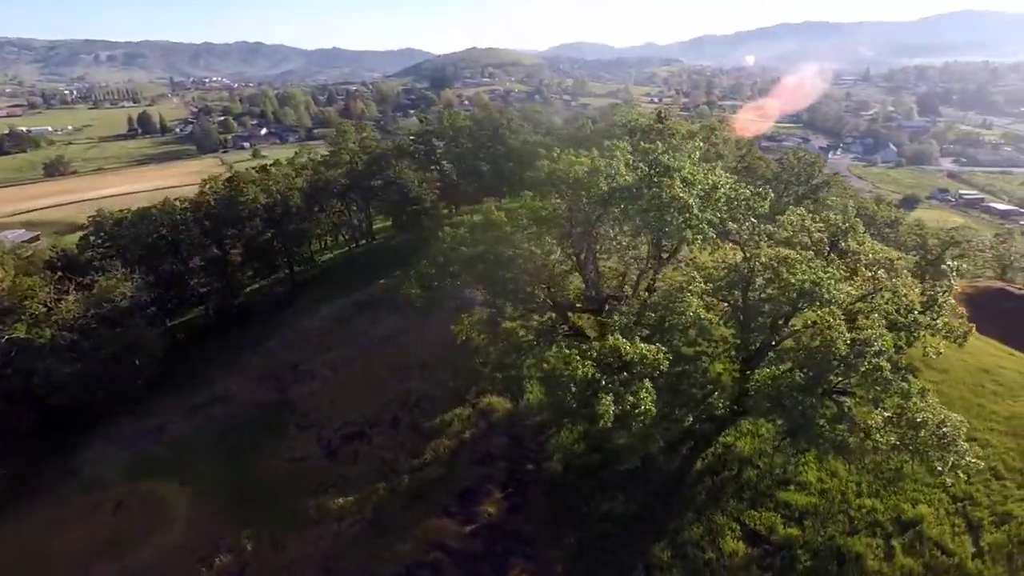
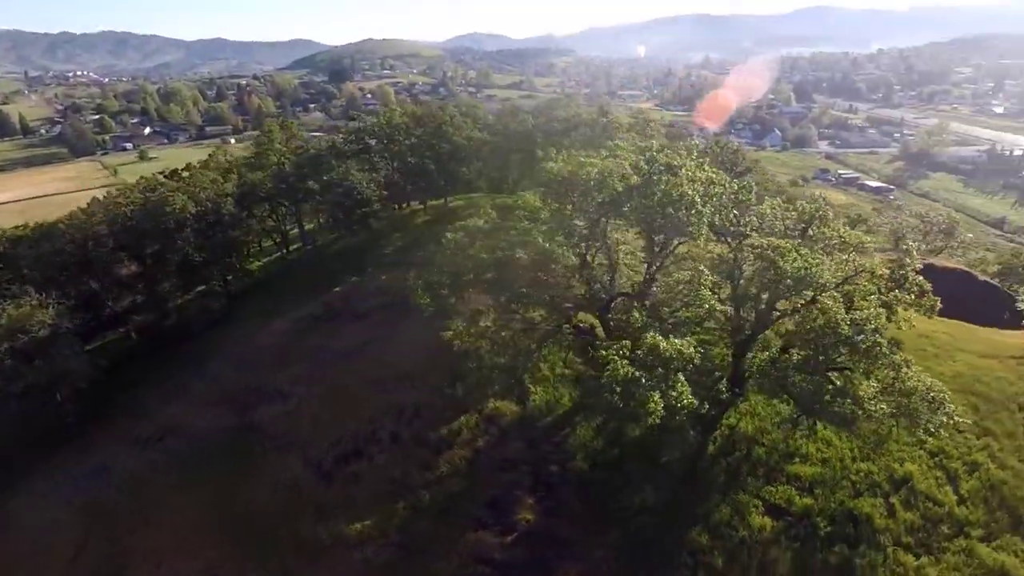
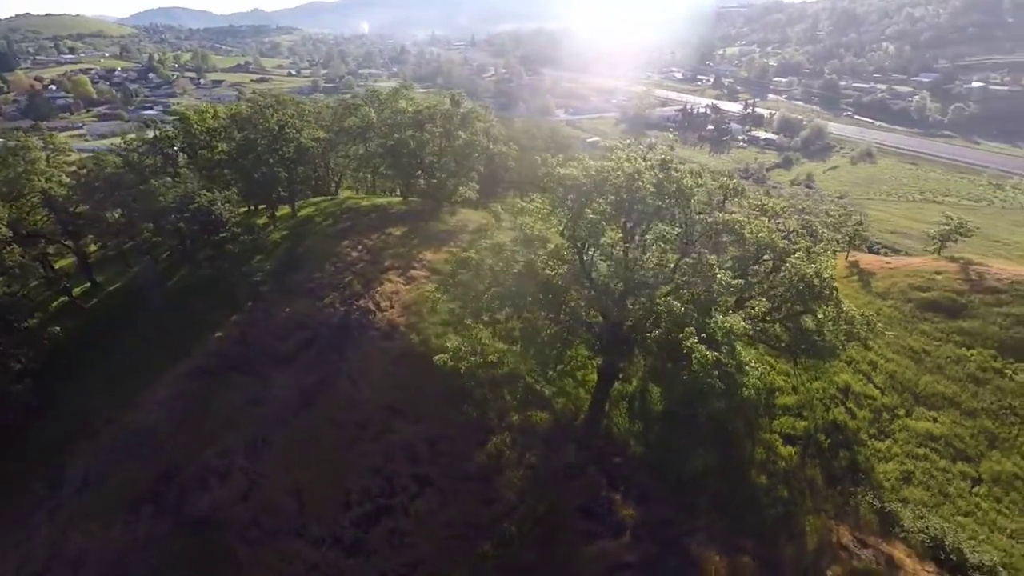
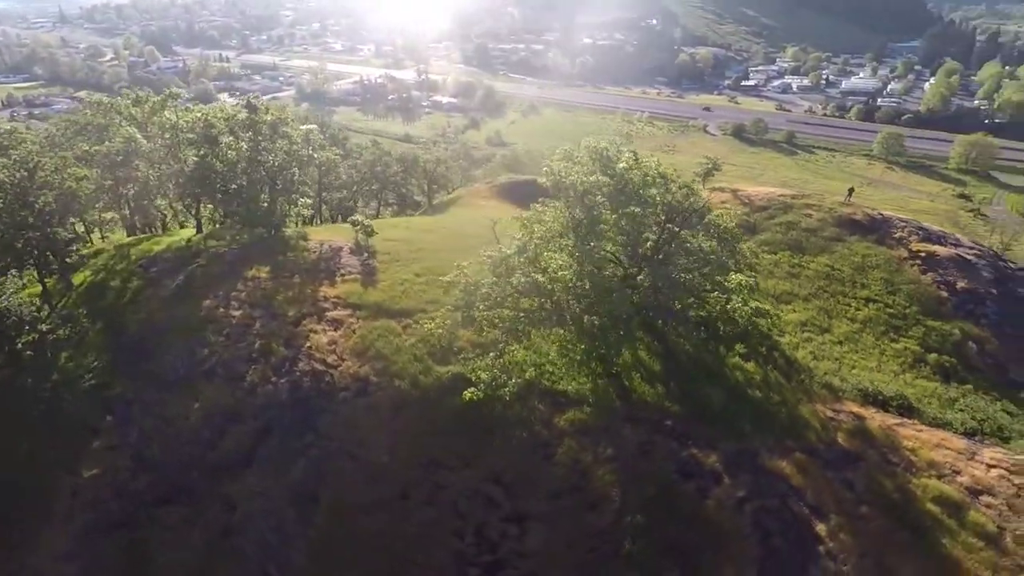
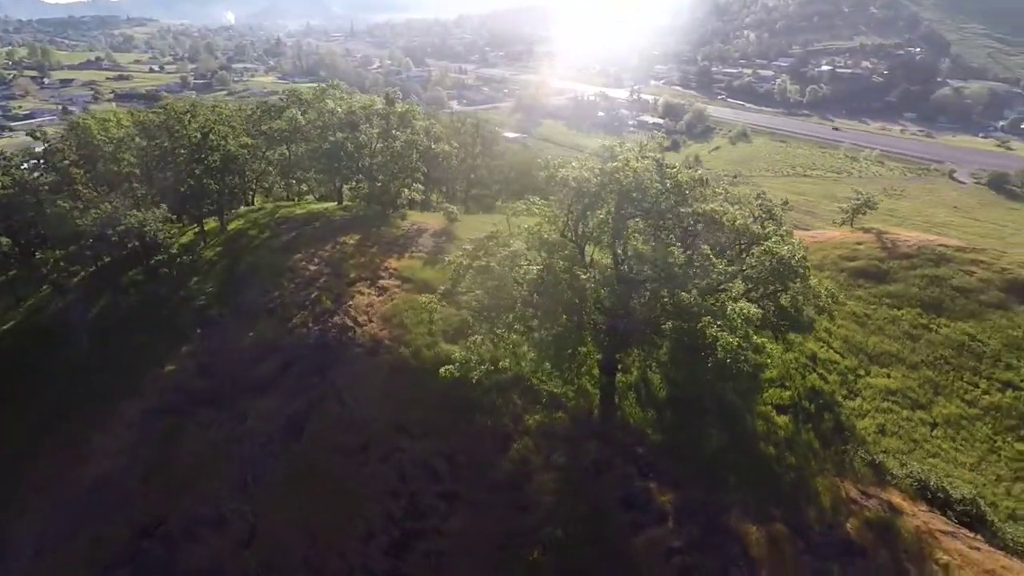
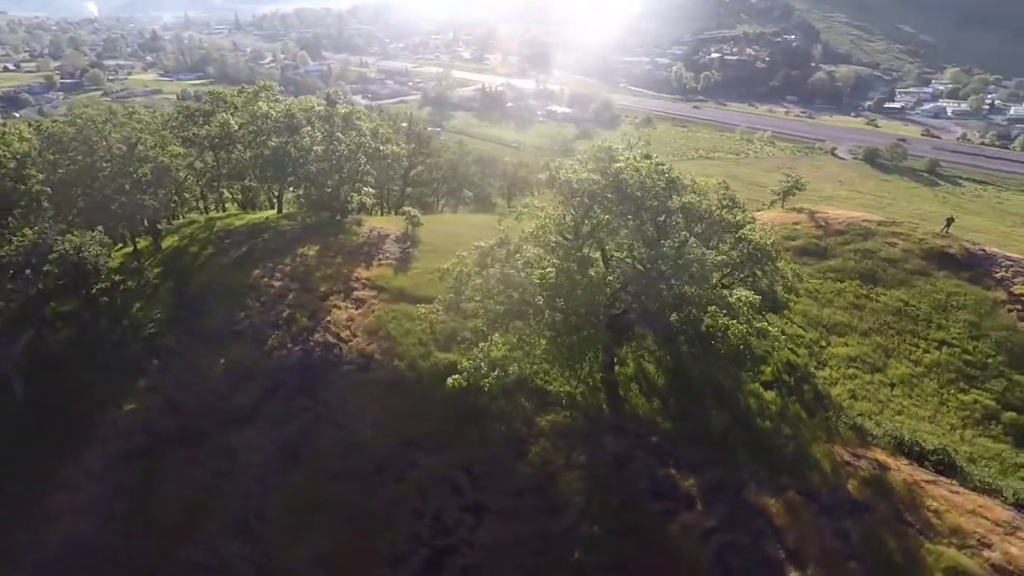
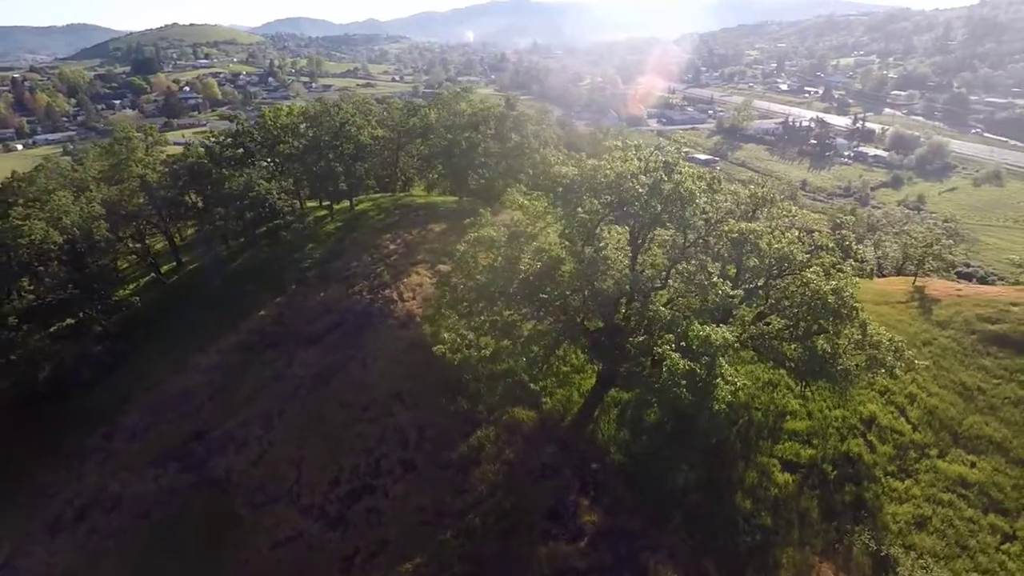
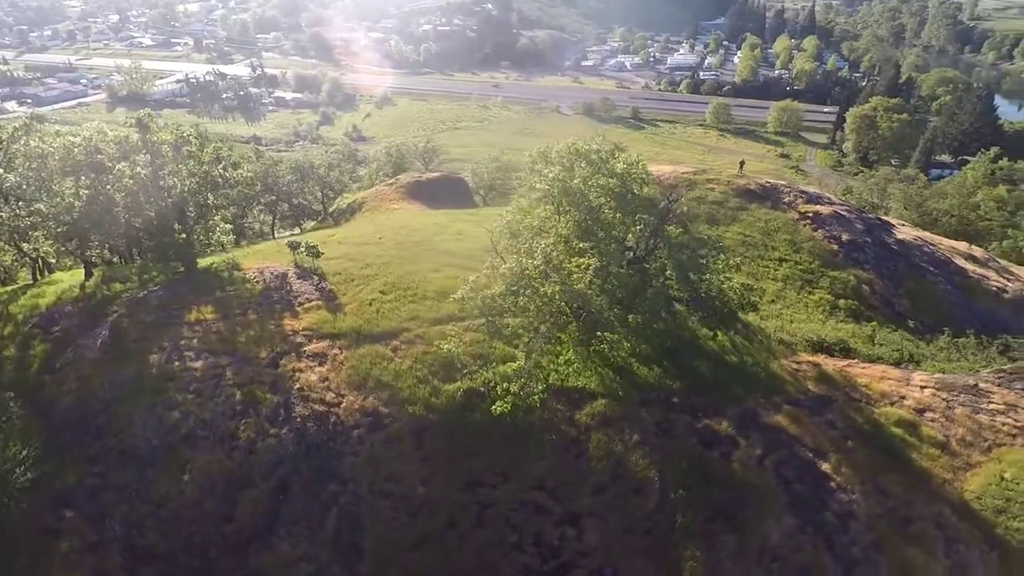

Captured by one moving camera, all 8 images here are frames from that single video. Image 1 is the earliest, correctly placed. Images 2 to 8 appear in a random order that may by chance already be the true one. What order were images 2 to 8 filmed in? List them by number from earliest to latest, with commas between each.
2, 7, 3, 5, 6, 4, 8
